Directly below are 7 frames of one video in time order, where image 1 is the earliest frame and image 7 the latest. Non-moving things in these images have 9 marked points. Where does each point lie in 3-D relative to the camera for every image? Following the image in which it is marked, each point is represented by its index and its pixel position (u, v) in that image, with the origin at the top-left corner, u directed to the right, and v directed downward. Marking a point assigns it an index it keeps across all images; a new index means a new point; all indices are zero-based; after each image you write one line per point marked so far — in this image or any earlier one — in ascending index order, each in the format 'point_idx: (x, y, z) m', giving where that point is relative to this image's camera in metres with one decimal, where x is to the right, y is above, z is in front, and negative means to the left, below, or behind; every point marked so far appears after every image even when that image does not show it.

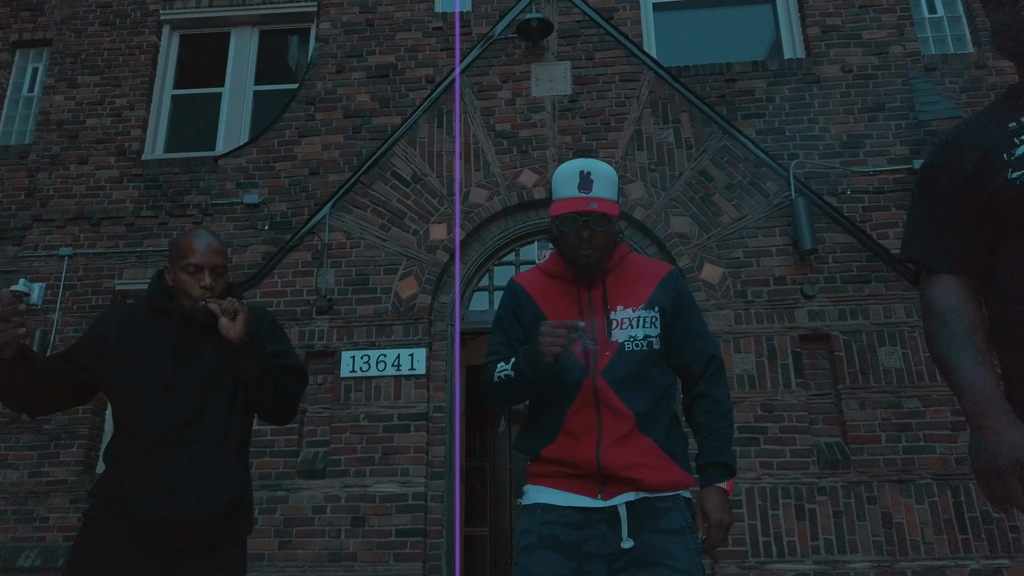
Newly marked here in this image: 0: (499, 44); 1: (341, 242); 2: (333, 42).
0: (-0.1, +2.0, +6.3) m
1: (-1.3, +0.4, +5.8) m
2: (-1.5, +2.1, +6.6) m
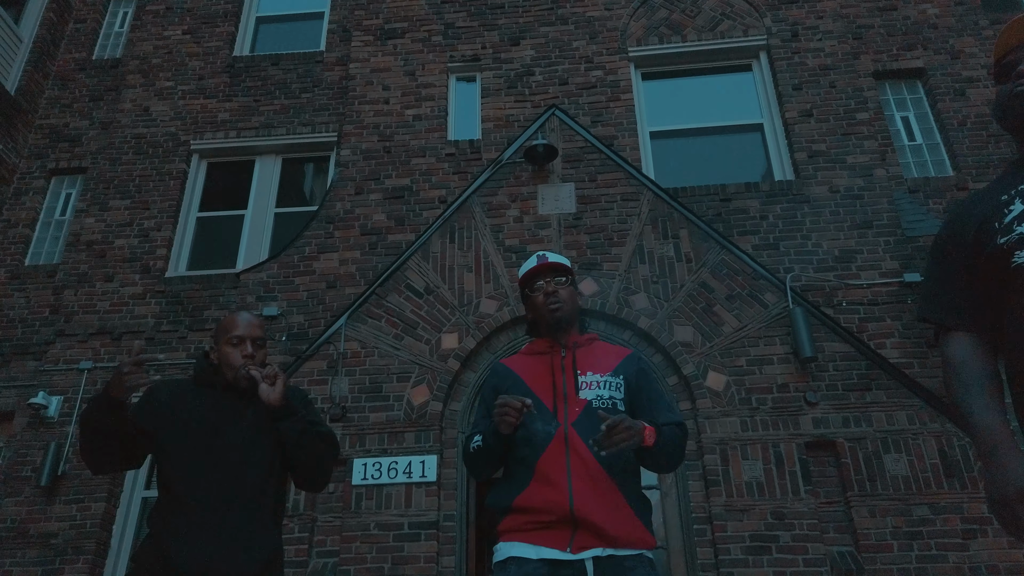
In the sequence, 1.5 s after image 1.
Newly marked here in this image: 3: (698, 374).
0: (0.0, +1.0, +6.8) m
1: (-1.2, -0.5, +6.0) m
2: (-1.5, +1.1, +7.1) m
3: (+1.4, -0.6, +5.7) m
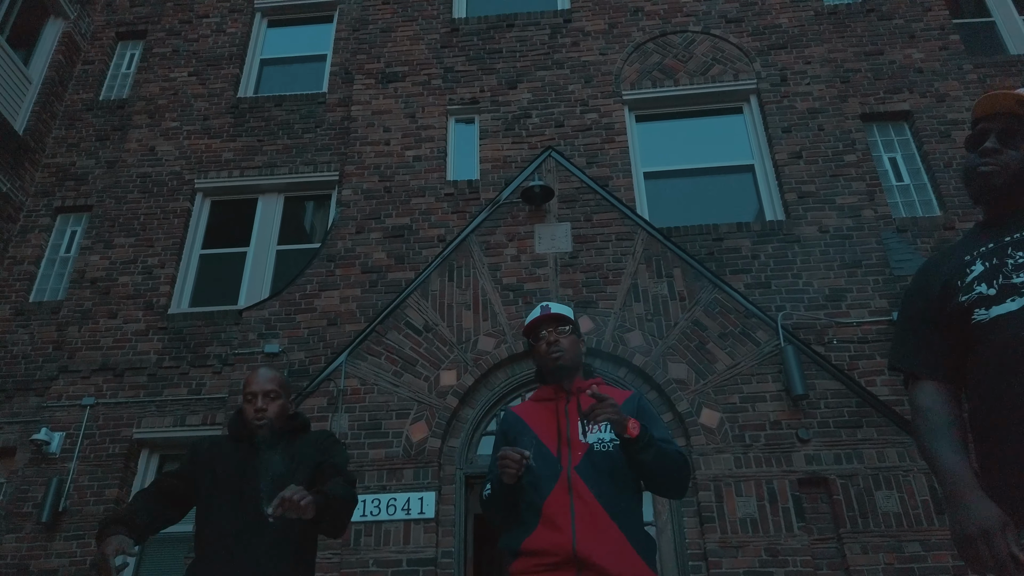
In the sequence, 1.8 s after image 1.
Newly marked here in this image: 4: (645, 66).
0: (-0.1, +0.7, +6.9) m
1: (-1.2, -0.8, +6.1) m
2: (-1.5, +0.8, +7.3) m
3: (+1.3, -0.9, +5.8) m
4: (+1.3, +2.3, +7.8) m
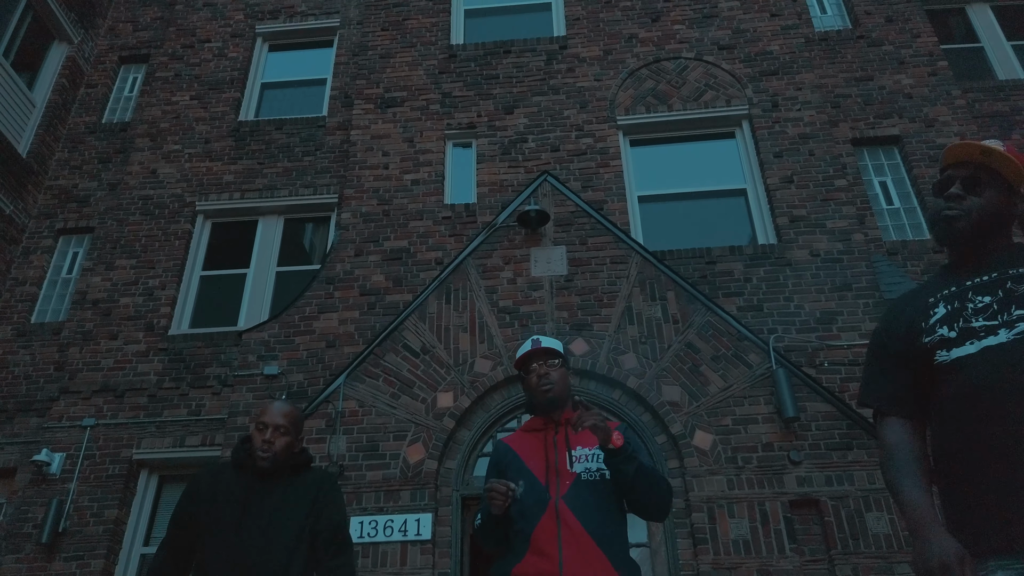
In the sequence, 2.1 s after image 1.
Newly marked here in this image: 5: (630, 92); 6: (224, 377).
0: (-0.1, +0.5, +7.0) m
1: (-1.3, -1.0, +6.2) m
2: (-1.5, +0.6, +7.4) m
3: (+1.3, -1.1, +5.8) m
4: (+1.3, +2.0, +8.0) m
5: (+1.2, +2.0, +8.0) m
6: (-2.7, -0.8, +7.2) m
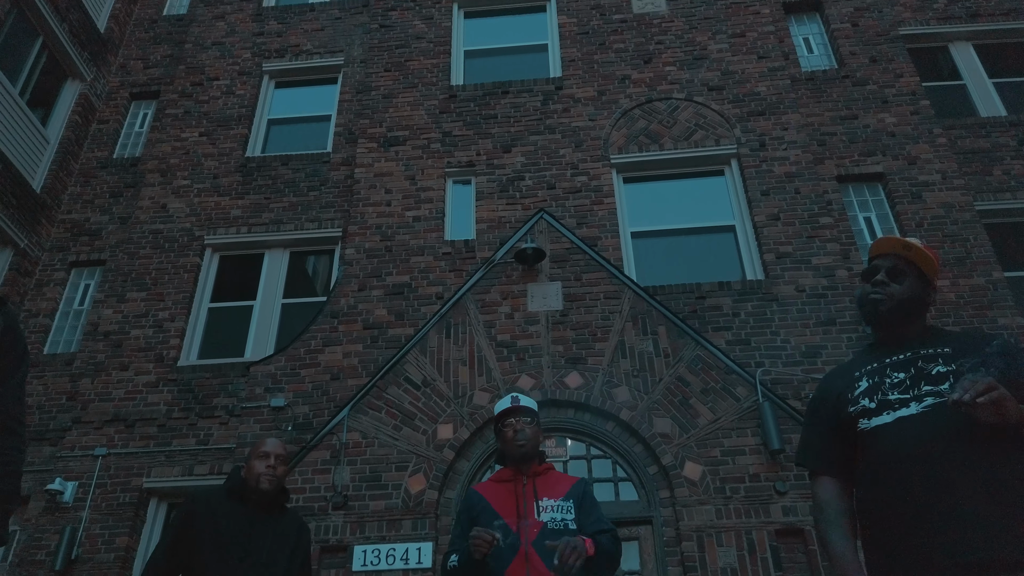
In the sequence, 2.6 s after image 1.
0: (-0.1, +0.2, +7.3) m
1: (-1.3, -1.3, +6.4) m
2: (-1.5, +0.2, +7.7) m
3: (+1.3, -1.4, +6.1) m
4: (+1.3, +1.7, +8.3) m
5: (+1.2, +1.7, +8.3) m
6: (-2.7, -1.2, +7.4) m
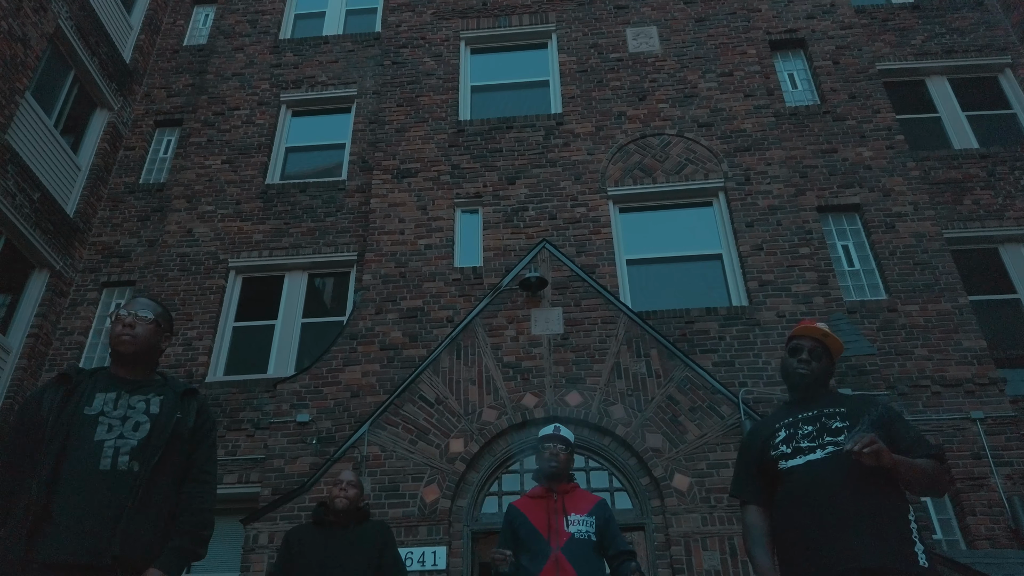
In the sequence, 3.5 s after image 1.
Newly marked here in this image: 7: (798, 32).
0: (-0.1, -0.1, +8.0) m
1: (-1.2, -1.5, +7.1) m
2: (-1.5, 0.0, +8.3) m
3: (+1.3, -1.6, +6.7) m
4: (+1.3, +1.4, +8.9) m
5: (+1.2, +1.4, +9.0) m
6: (-2.7, -1.4, +8.1) m
7: (+3.9, +3.5, +10.6) m
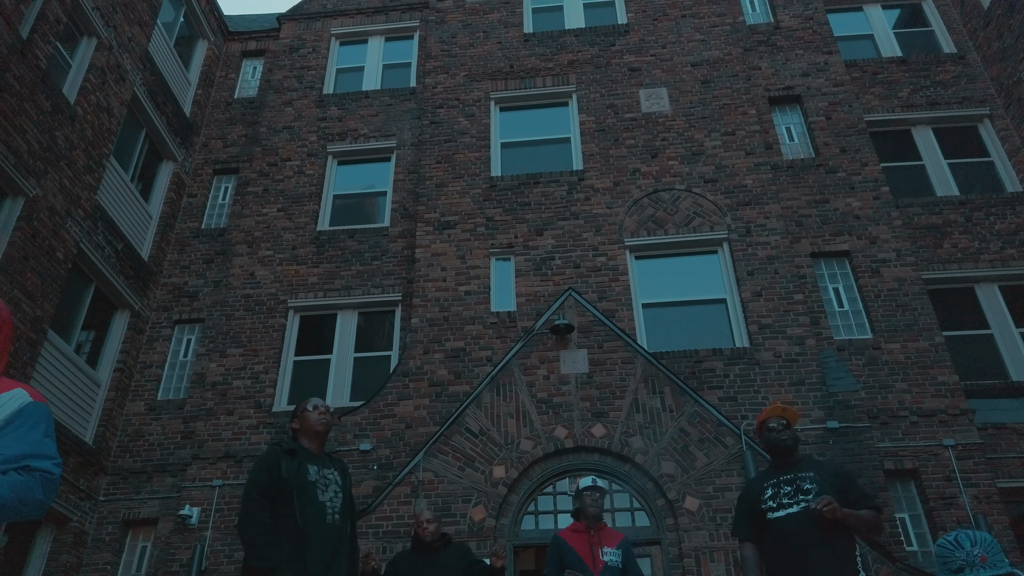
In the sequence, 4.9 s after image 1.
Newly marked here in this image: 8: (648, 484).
0: (+0.3, -0.6, +9.1) m
1: (-0.9, -2.0, +8.3) m
2: (-1.1, -0.5, +9.5) m
3: (+1.7, -2.2, +7.9) m
4: (+1.7, +0.9, +10.1) m
5: (+1.6, +0.9, +10.1) m
6: (-2.3, -1.9, +9.3) m
7: (+4.3, +3.0, +11.7) m
8: (+1.4, -2.1, +8.1) m
